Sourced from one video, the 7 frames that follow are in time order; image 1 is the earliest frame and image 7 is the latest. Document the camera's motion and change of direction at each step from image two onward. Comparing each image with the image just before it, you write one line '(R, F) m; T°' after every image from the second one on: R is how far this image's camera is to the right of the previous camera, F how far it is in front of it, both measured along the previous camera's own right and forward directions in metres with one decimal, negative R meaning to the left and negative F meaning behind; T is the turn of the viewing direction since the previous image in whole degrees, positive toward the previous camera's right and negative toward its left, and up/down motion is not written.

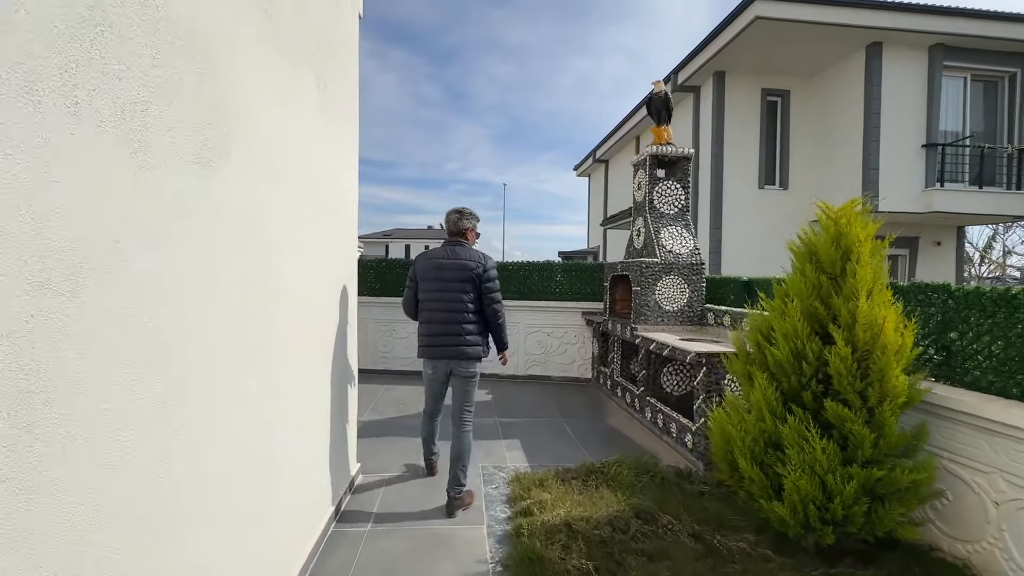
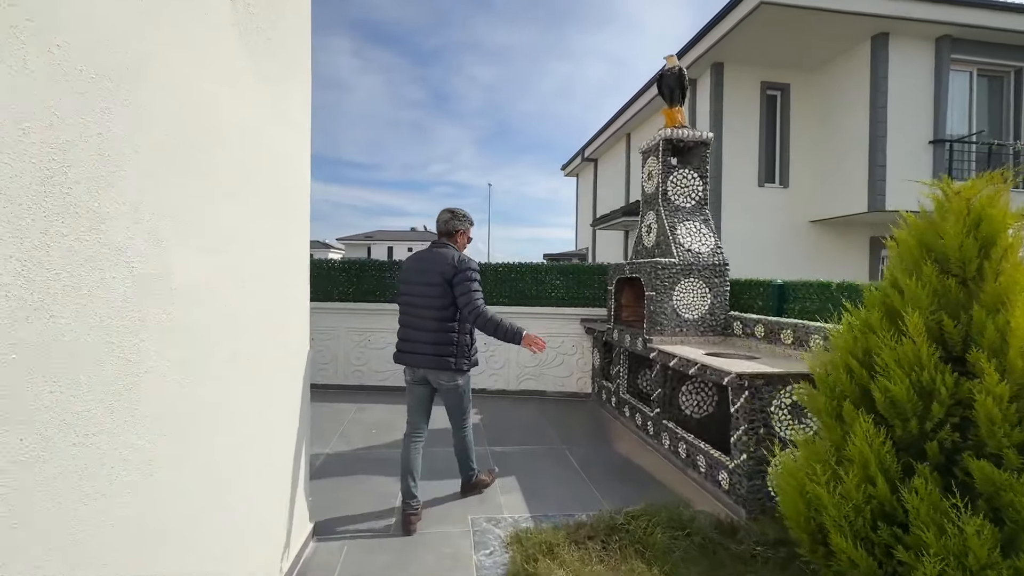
(-0.1, +0.8) m; +2°
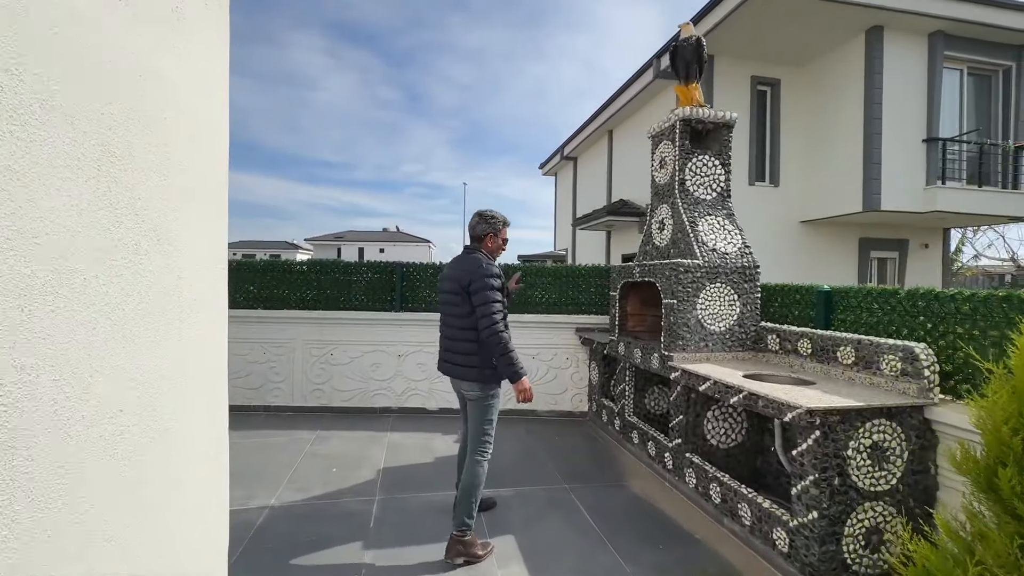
(-0.1, +0.8) m; +3°
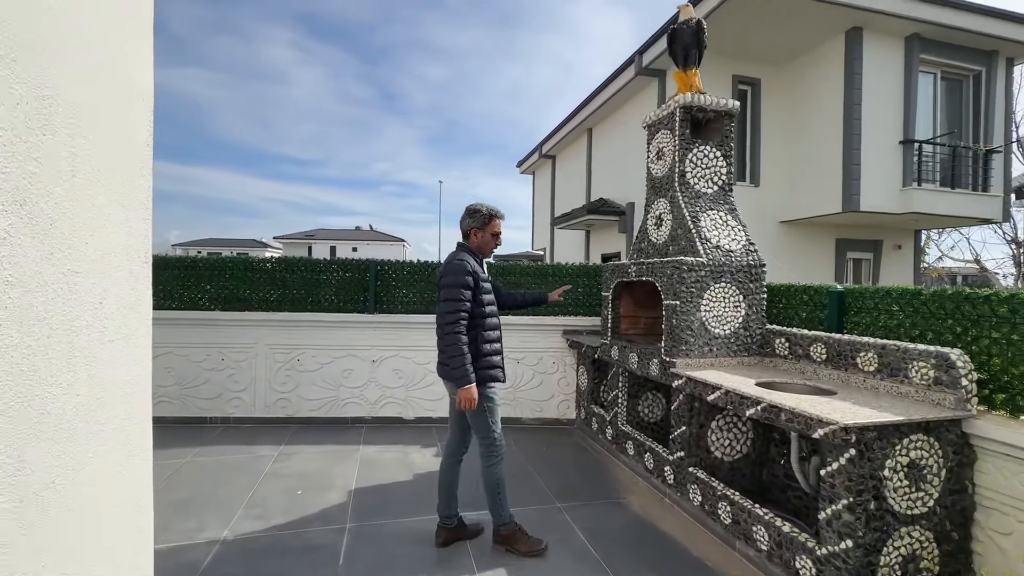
(-0.1, +0.3) m; +3°
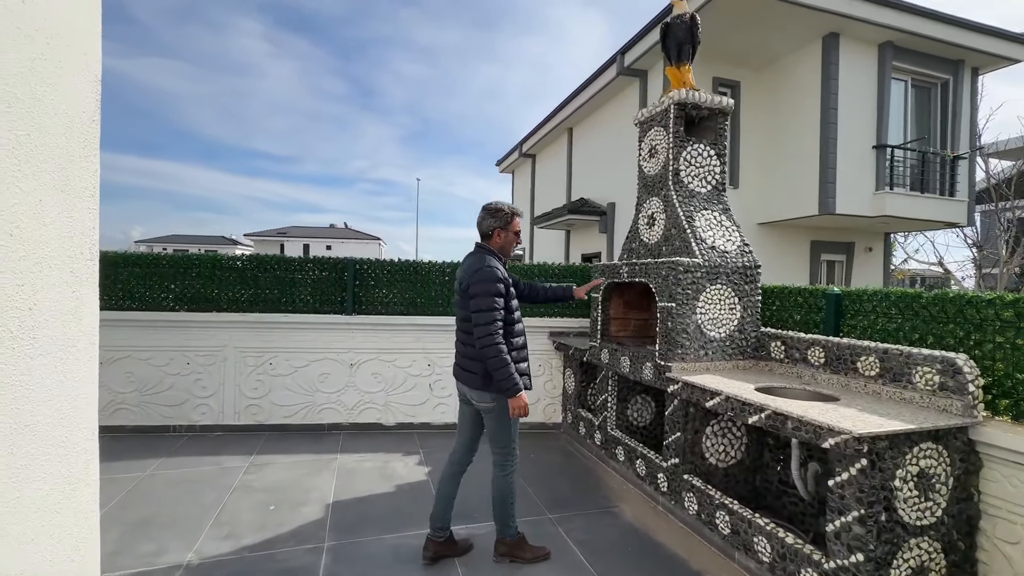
(-0.1, +0.2) m; +3°
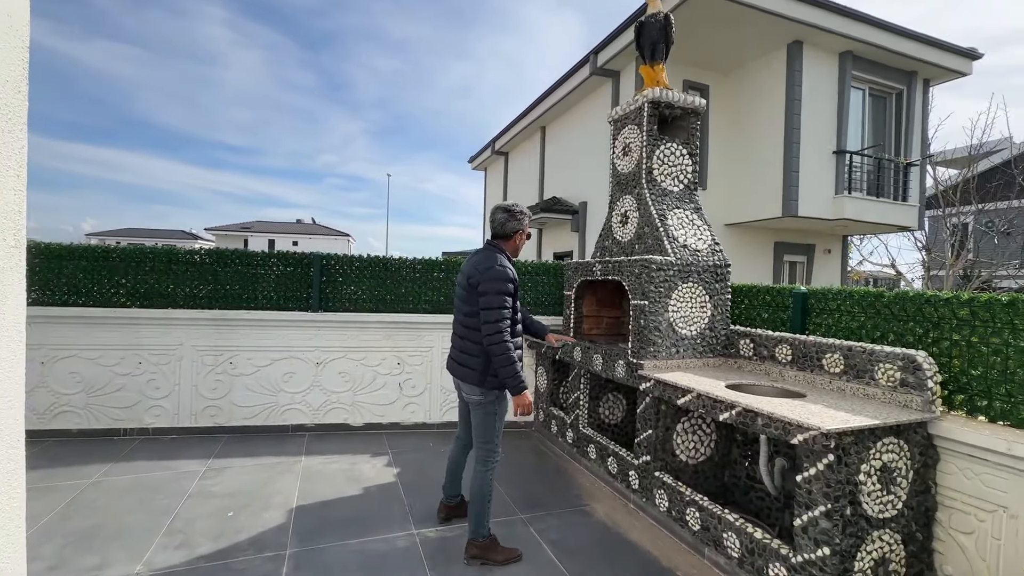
(0.0, +0.1) m; +3°
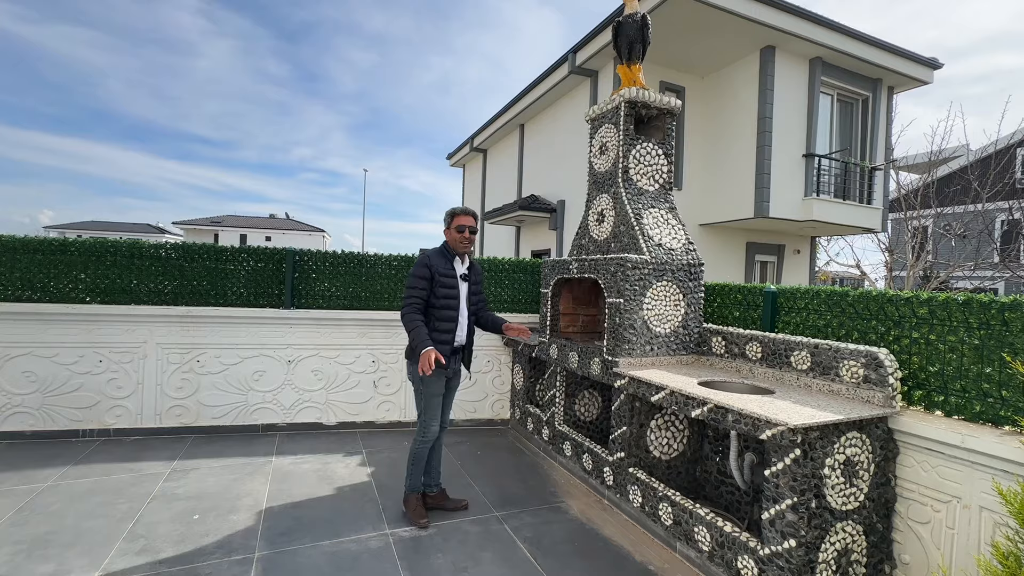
(0.0, 0.0) m; +3°
